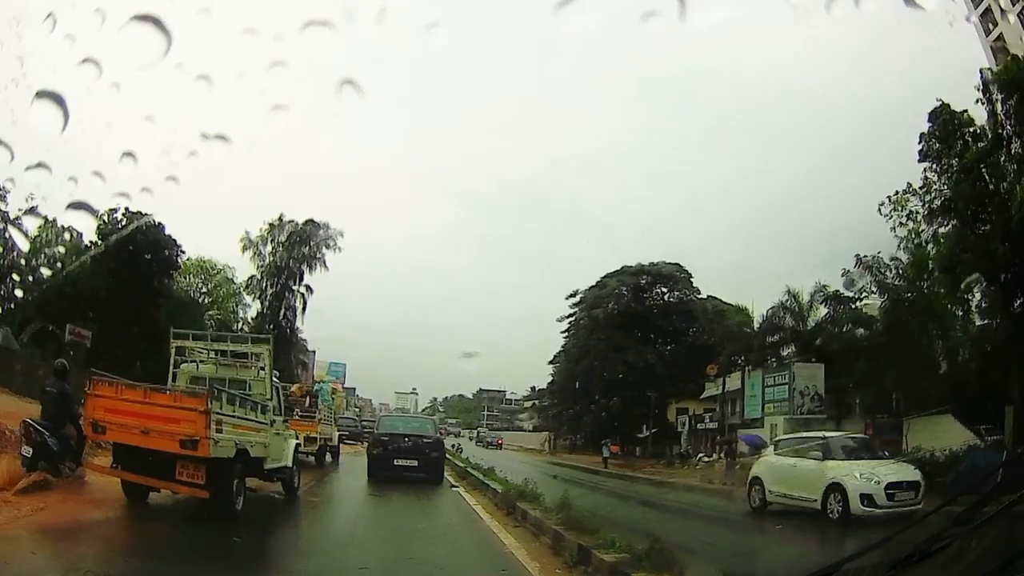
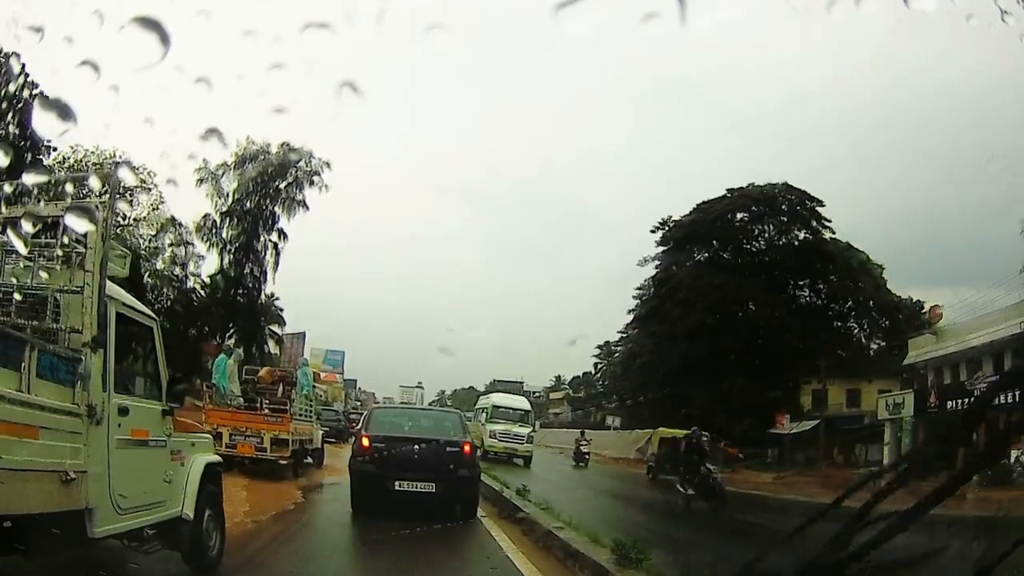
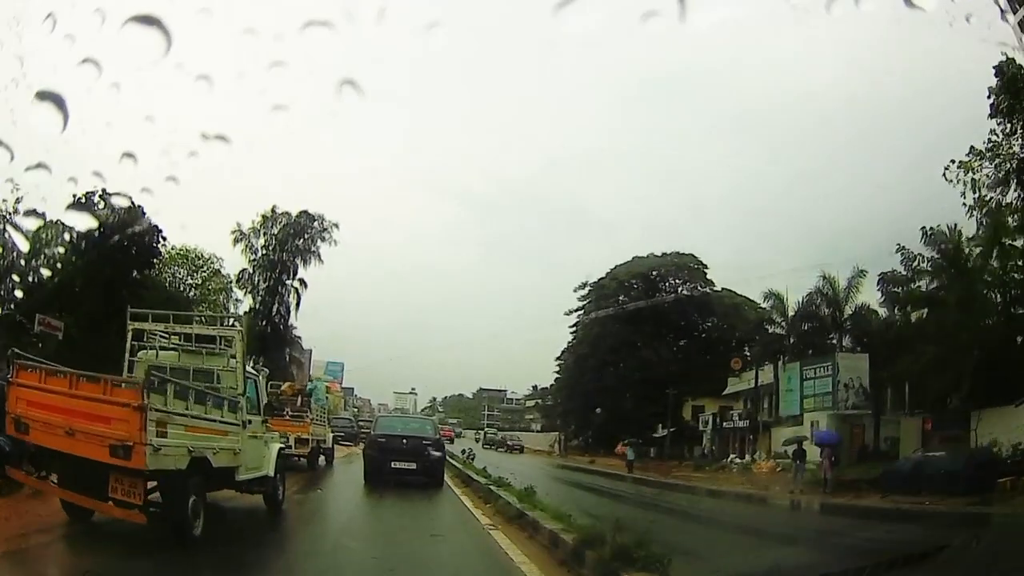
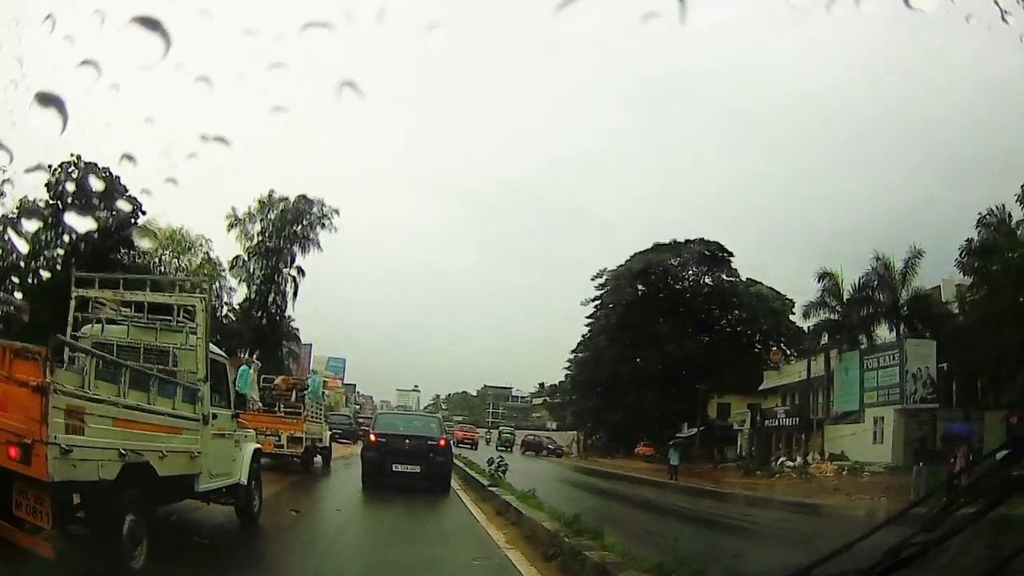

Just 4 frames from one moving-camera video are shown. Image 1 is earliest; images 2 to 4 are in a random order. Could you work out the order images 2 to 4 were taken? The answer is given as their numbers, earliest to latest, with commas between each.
3, 4, 2
